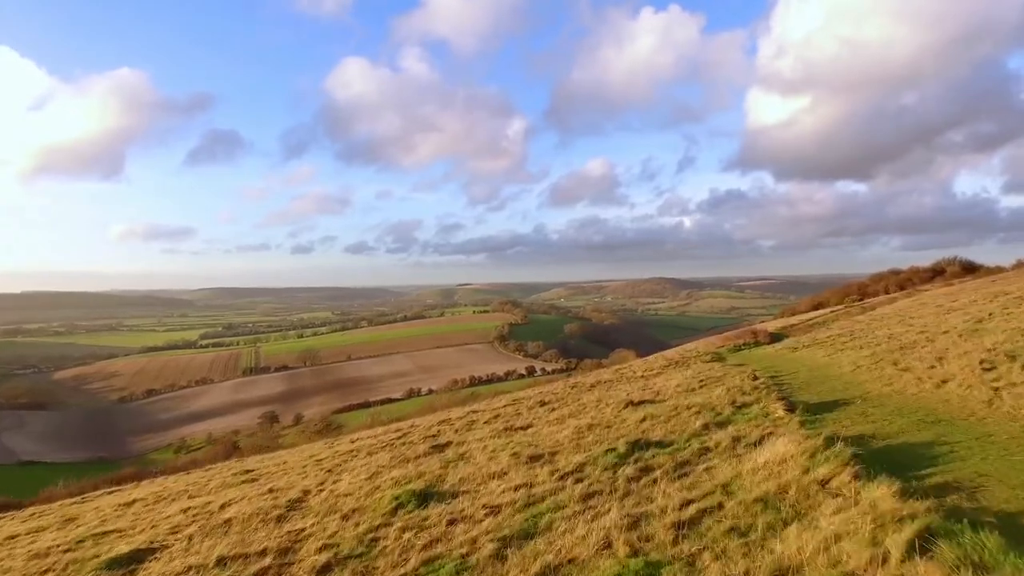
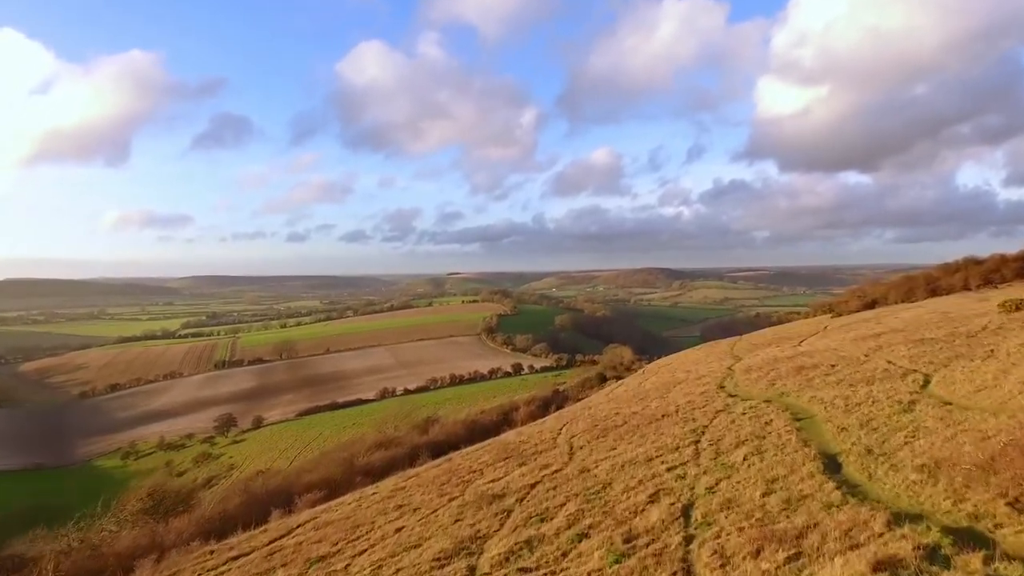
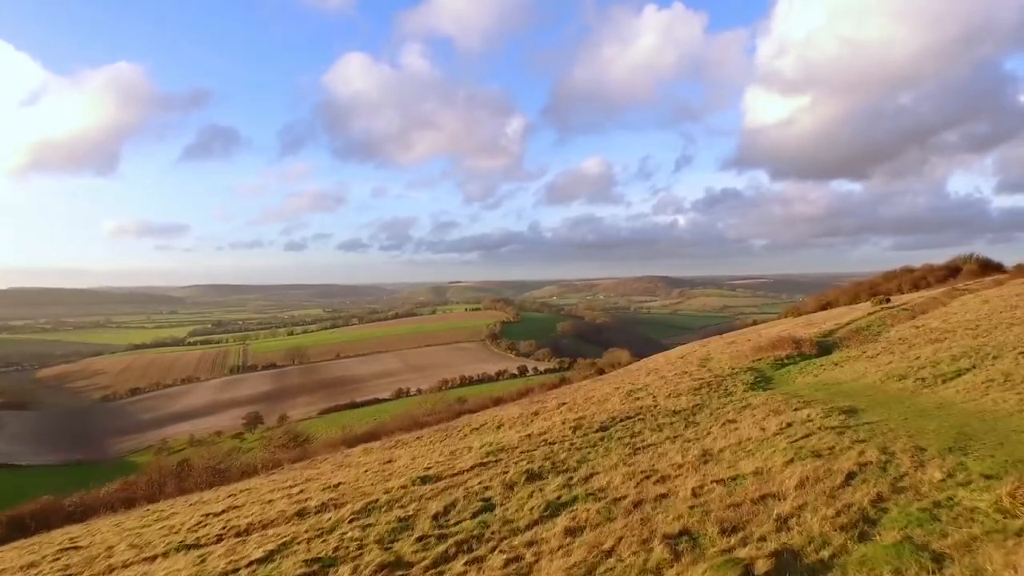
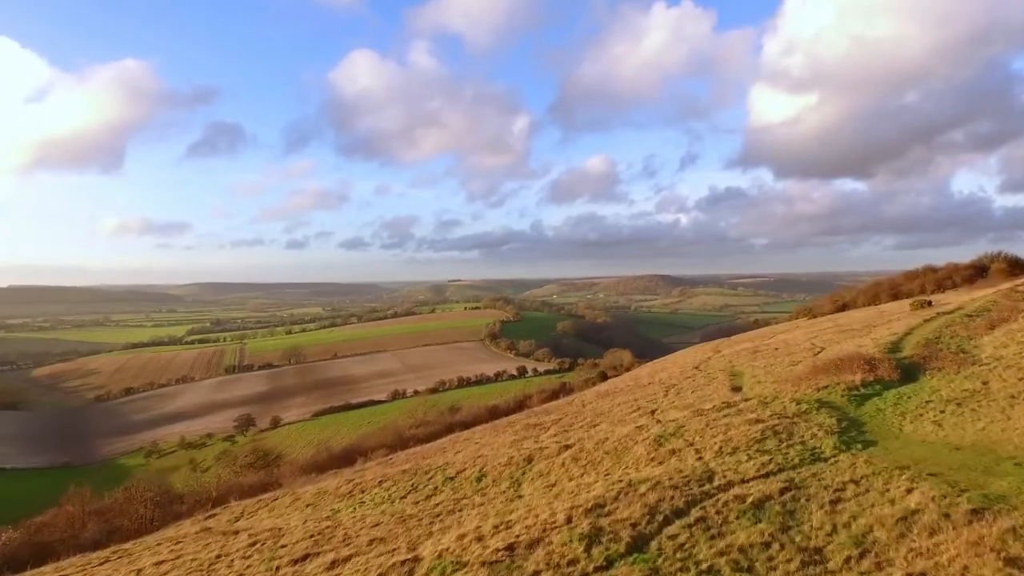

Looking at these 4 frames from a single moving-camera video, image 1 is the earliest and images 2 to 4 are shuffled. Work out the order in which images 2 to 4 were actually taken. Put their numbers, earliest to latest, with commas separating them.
3, 4, 2
